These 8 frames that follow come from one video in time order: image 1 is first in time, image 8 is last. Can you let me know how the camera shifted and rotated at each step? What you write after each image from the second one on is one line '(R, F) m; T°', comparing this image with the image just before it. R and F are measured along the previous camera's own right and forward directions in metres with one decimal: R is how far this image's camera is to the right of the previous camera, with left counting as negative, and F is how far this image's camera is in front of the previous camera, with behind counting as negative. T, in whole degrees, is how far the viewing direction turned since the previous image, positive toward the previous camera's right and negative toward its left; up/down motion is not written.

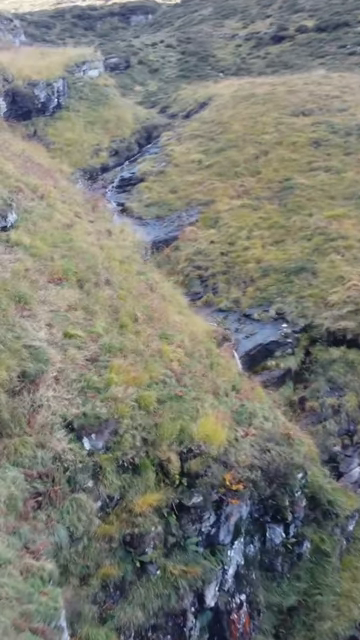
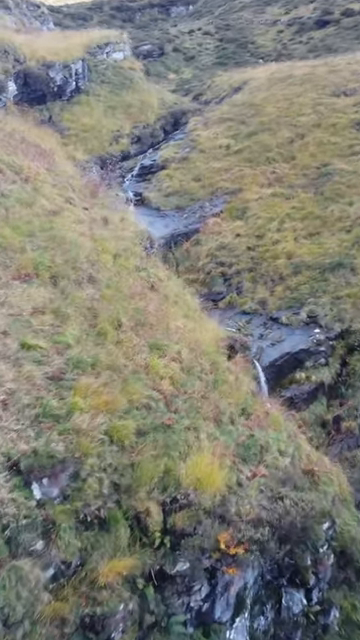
(+0.6, +2.9) m; -3°
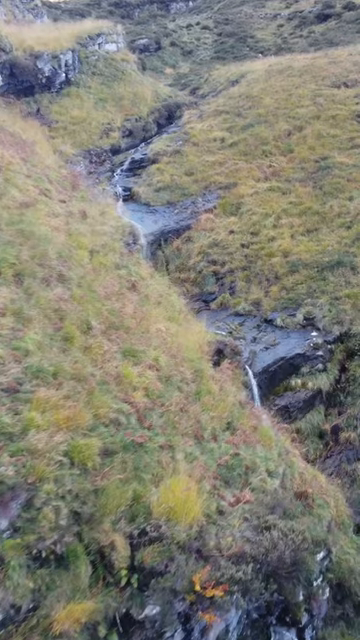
(+0.3, +1.2) m; 0°
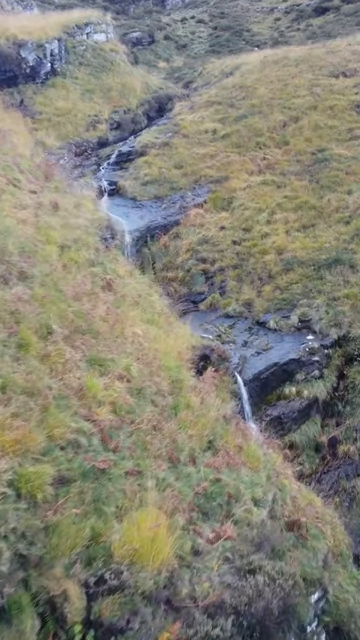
(+0.2, +1.3) m; 0°
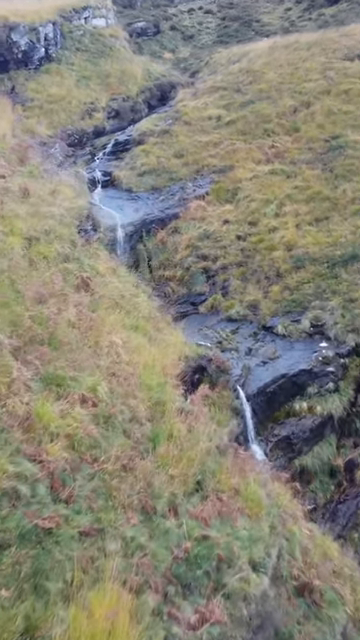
(+0.2, +1.9) m; -1°
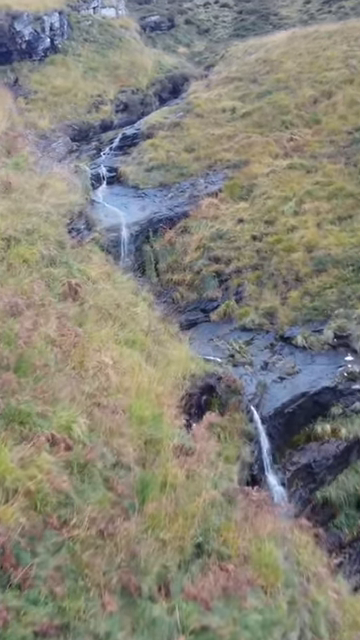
(+0.1, +1.4) m; -1°
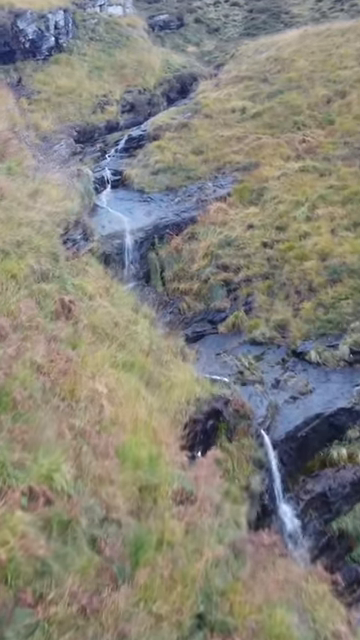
(+0.1, +0.8) m; -1°
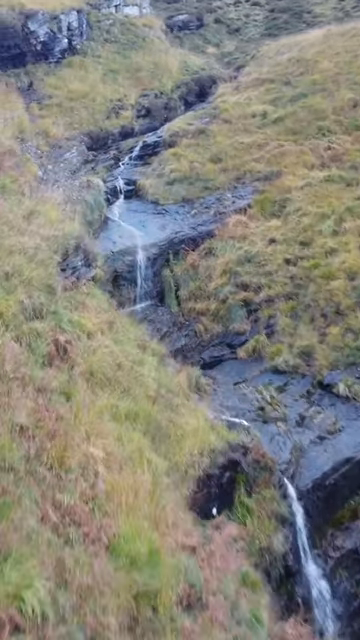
(+0.1, +1.0) m; -1°
